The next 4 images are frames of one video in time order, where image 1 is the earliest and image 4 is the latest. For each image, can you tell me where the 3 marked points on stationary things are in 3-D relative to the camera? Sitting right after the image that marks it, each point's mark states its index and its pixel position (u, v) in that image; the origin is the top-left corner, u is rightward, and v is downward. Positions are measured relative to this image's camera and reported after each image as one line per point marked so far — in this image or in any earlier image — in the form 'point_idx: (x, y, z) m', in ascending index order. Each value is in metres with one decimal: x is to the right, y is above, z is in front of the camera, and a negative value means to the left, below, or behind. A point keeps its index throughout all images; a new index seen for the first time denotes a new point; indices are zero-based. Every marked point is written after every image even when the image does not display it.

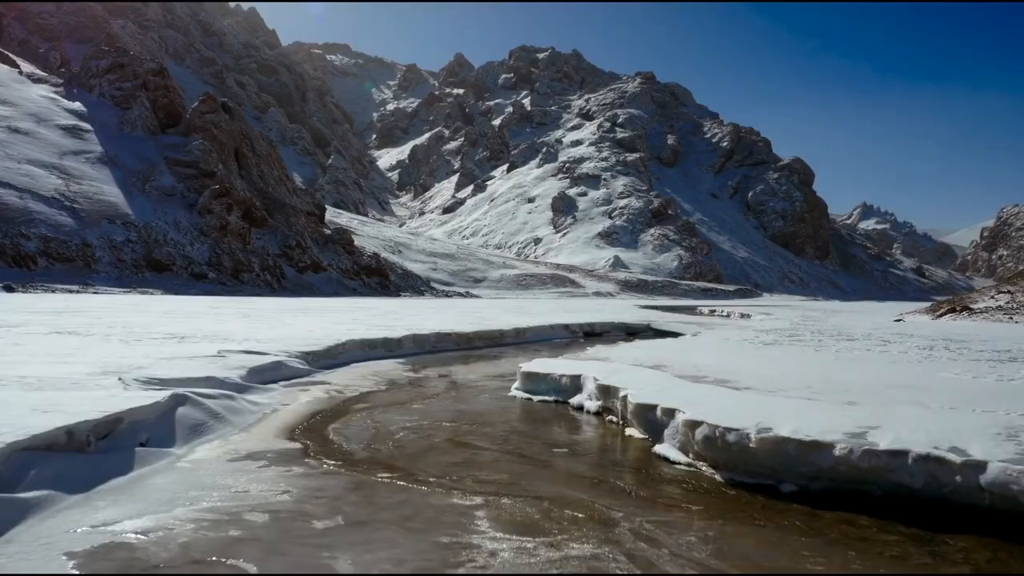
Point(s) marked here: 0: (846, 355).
0: (+7.8, -1.6, +14.6) m
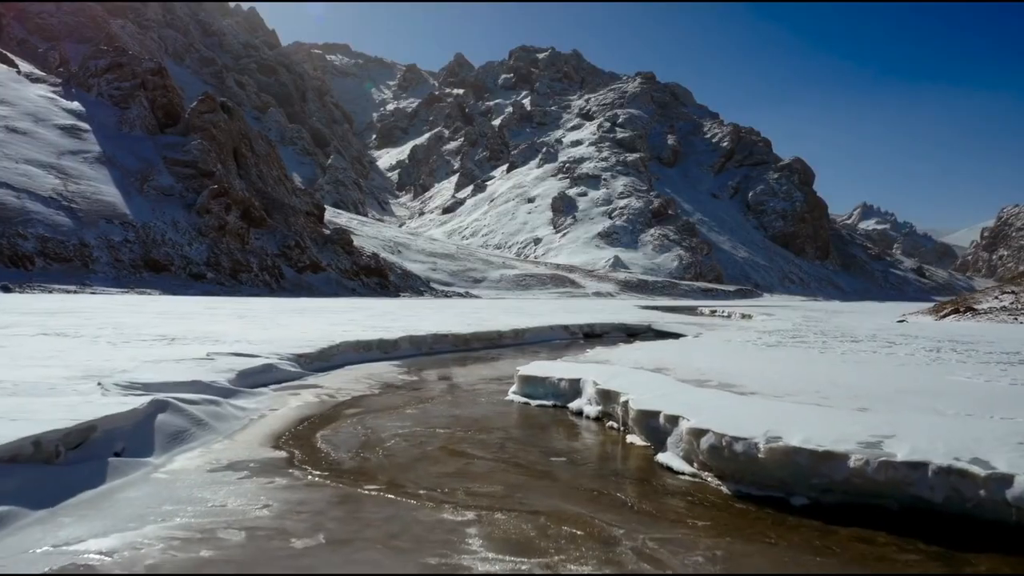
0: (+7.8, -1.6, +14.2) m
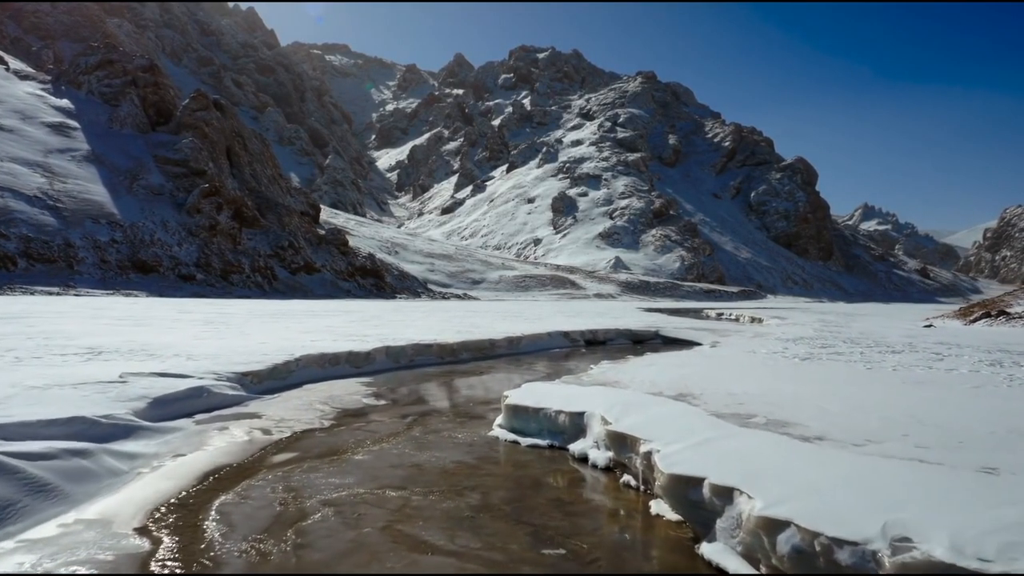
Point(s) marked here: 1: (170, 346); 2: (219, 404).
0: (+7.6, -1.7, +11.8) m
1: (-7.8, -1.3, +14.1) m
2: (-4.7, -1.9, +10.0) m
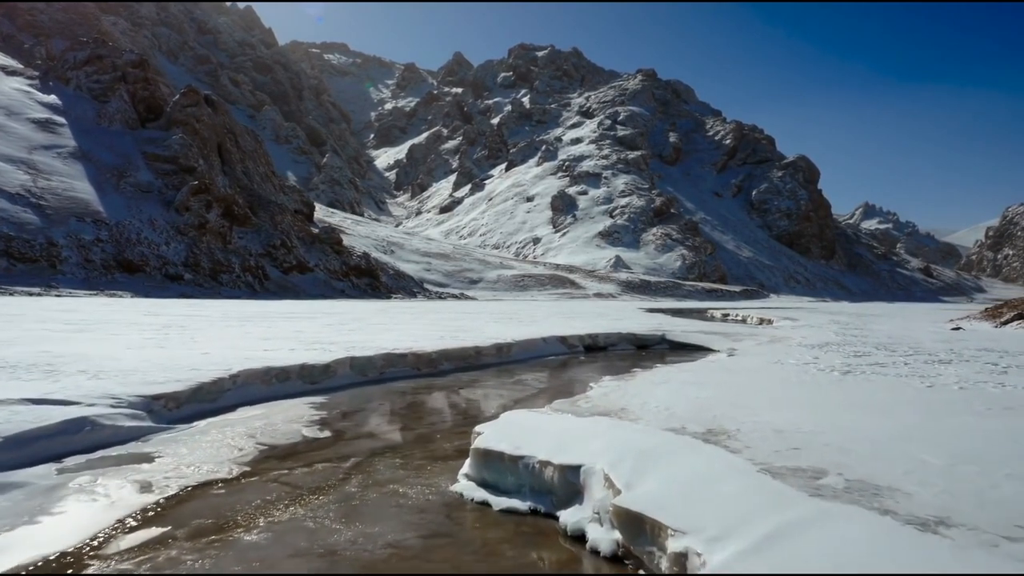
0: (+7.3, -1.7, +9.5) m
1: (-8.1, -1.3, +11.7) m
2: (-5.0, -1.9, +7.7) m
